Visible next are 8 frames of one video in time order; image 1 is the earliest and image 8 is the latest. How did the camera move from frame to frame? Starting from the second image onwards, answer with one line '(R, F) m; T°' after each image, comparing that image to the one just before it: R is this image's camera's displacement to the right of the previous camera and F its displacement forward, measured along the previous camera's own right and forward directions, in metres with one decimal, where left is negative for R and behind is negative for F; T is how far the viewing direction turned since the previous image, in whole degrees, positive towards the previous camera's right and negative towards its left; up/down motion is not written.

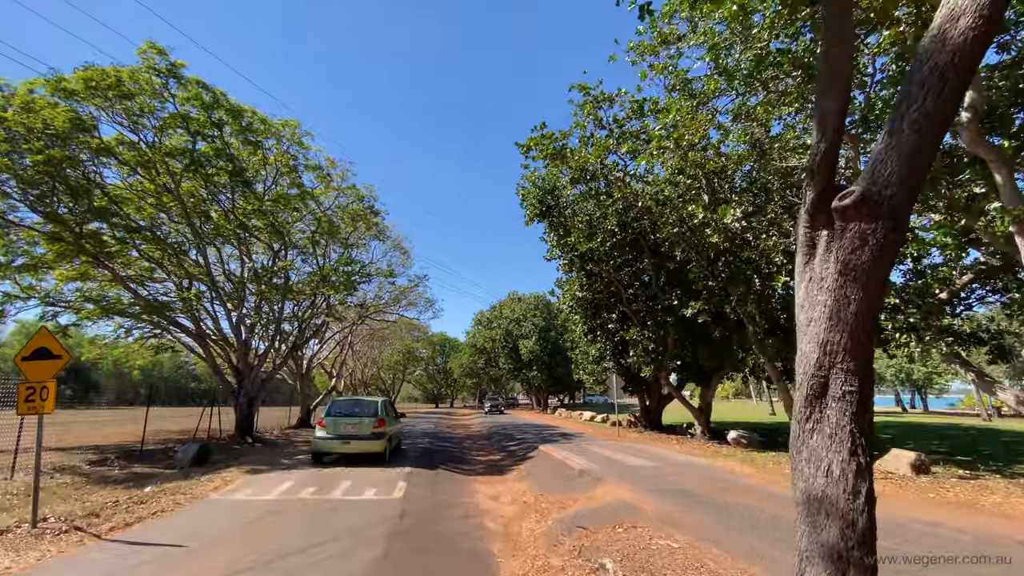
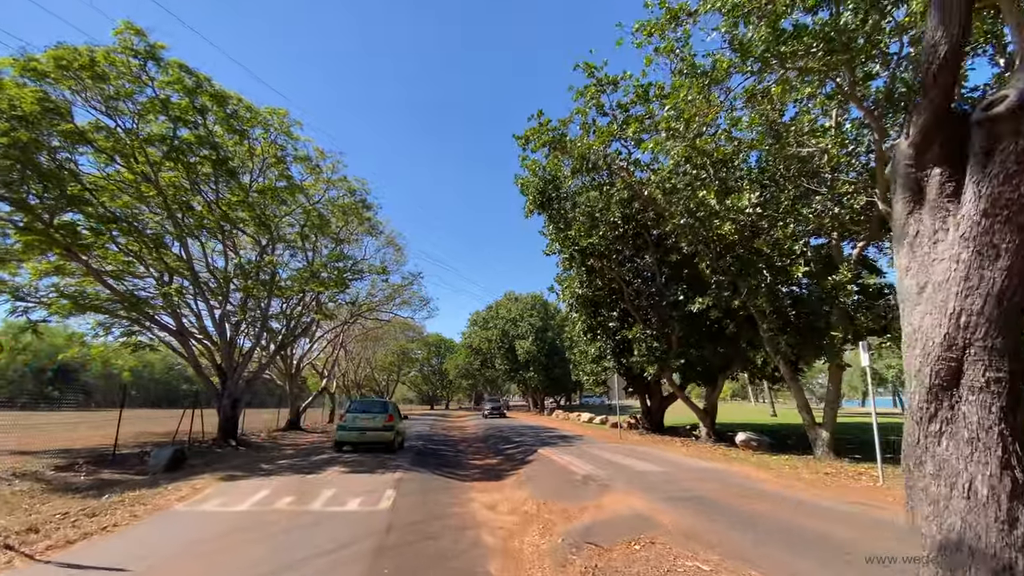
(-0.1, +0.9) m; 0°
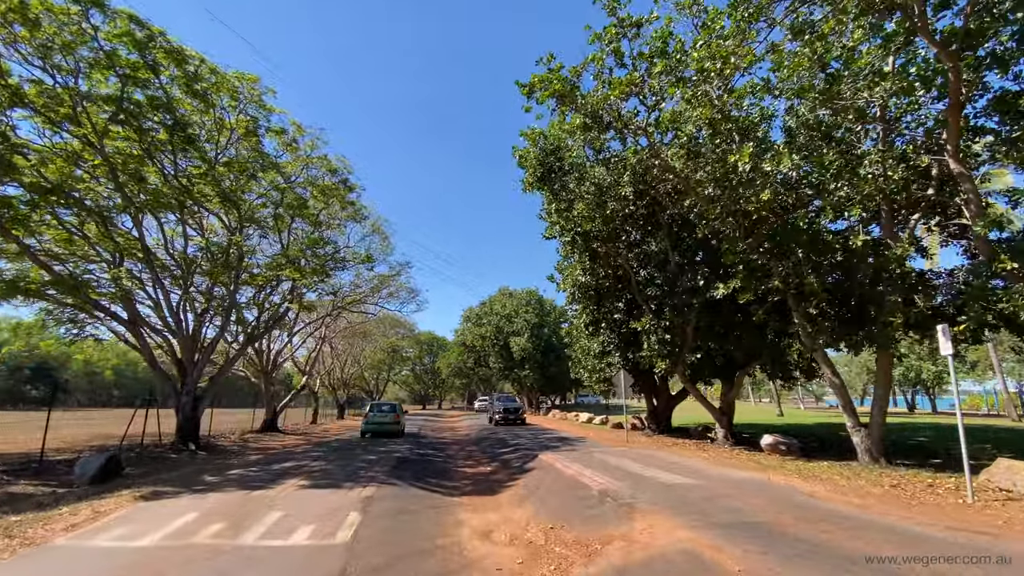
(-0.1, +2.2) m; +1°
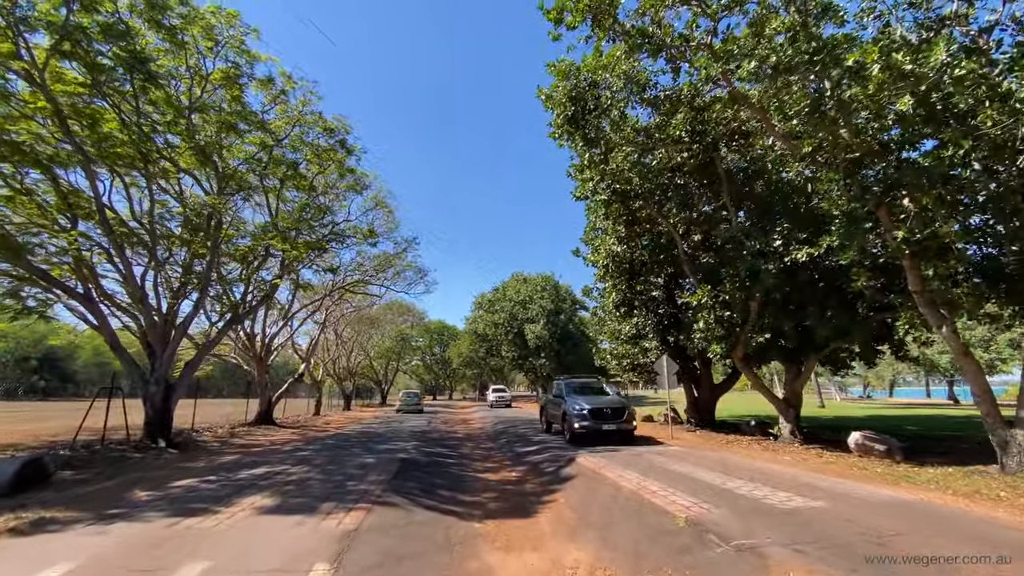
(-0.5, +3.0) m; -1°
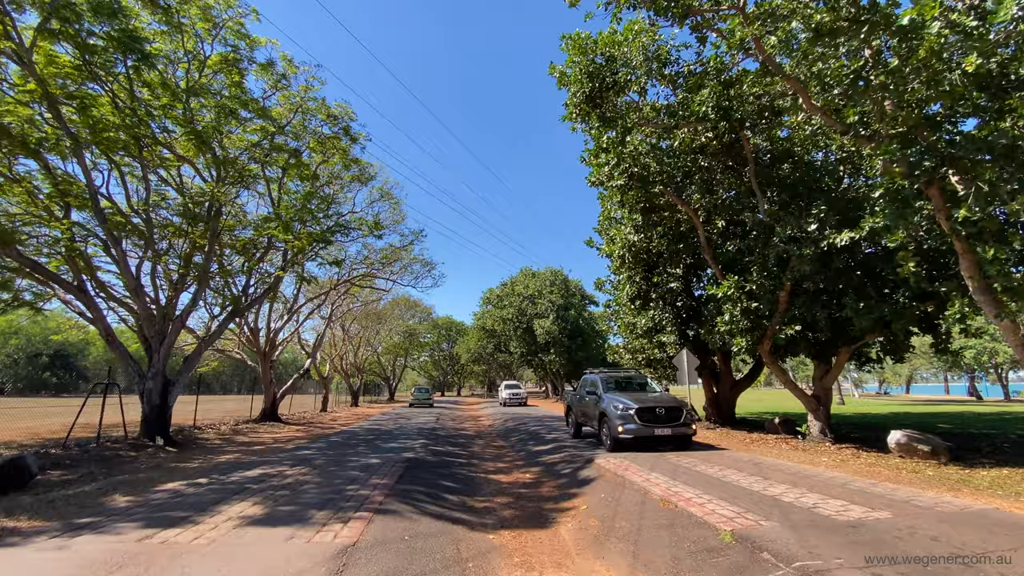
(-0.1, +0.8) m; -1°
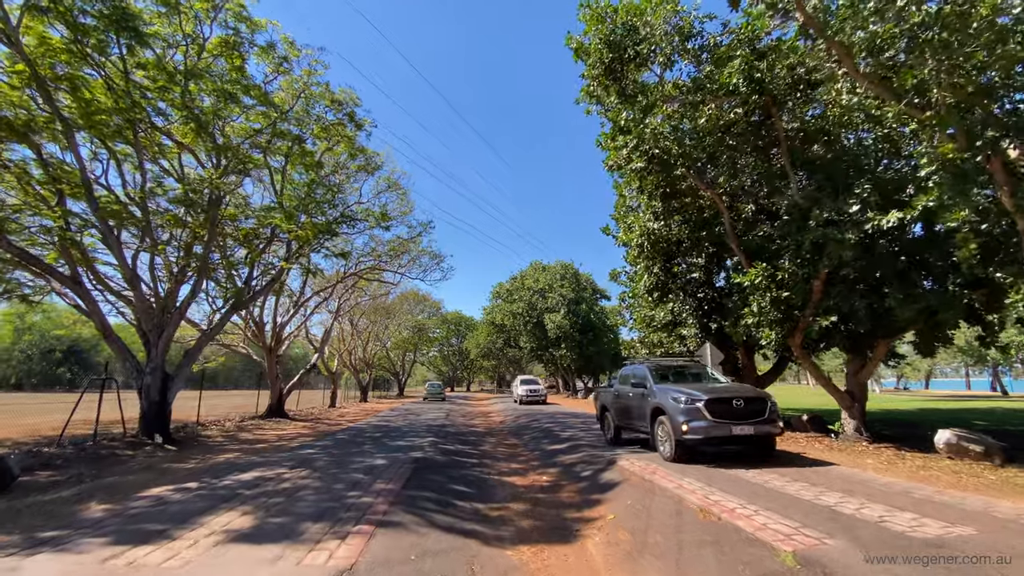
(-0.1, +0.8) m; -1°
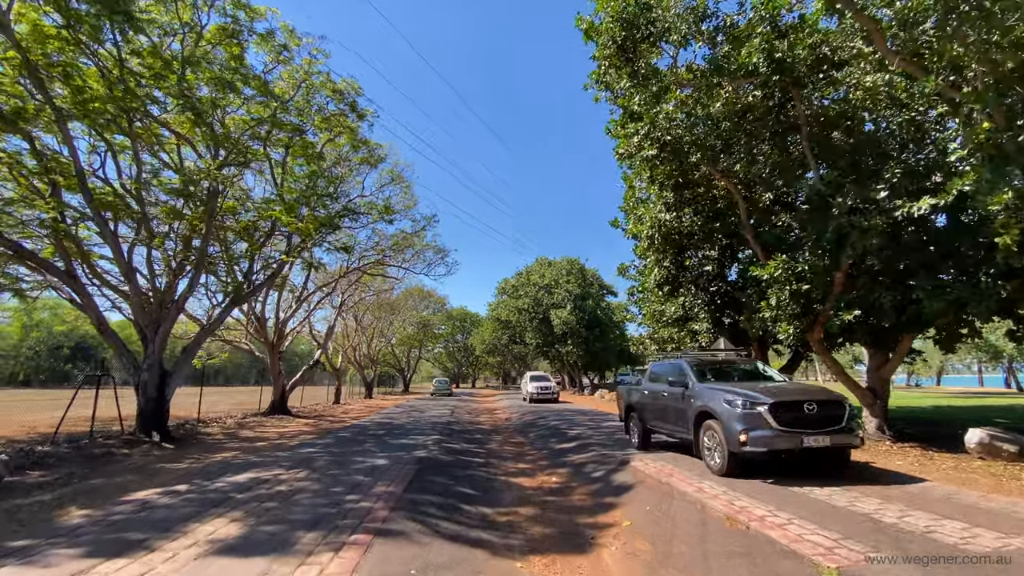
(-0.1, +0.5) m; -1°
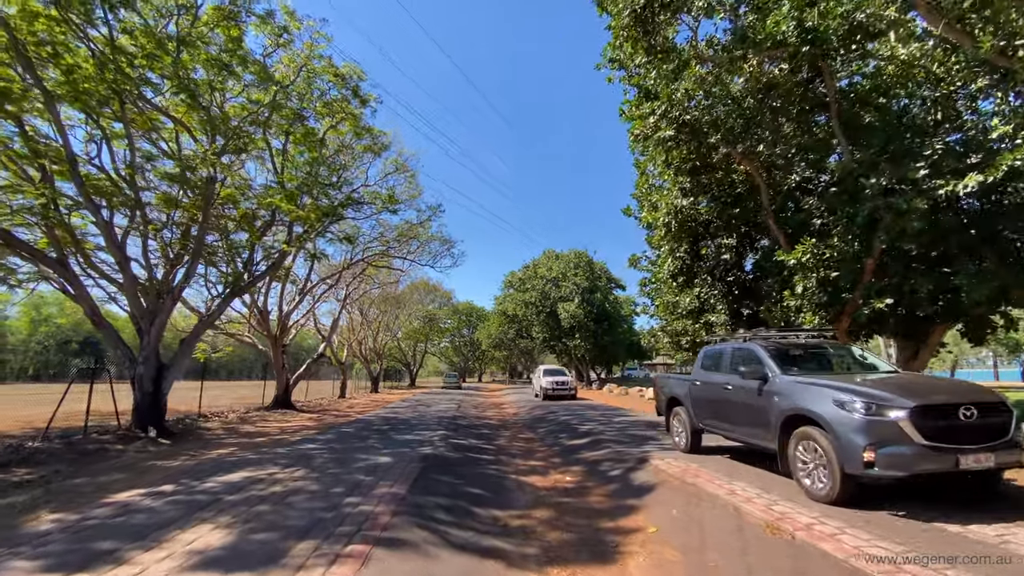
(-0.1, +0.6) m; -1°
